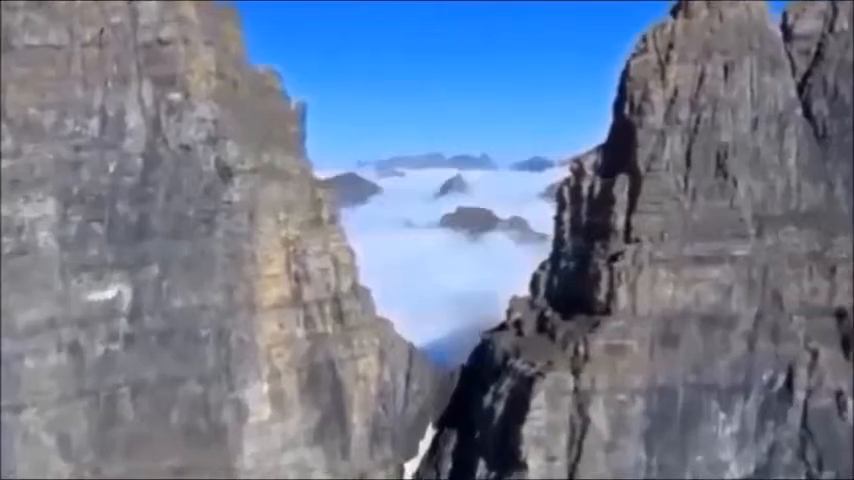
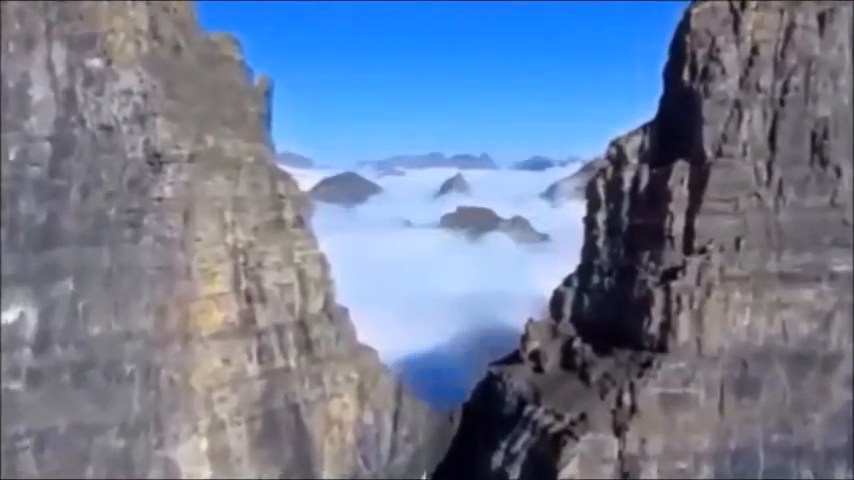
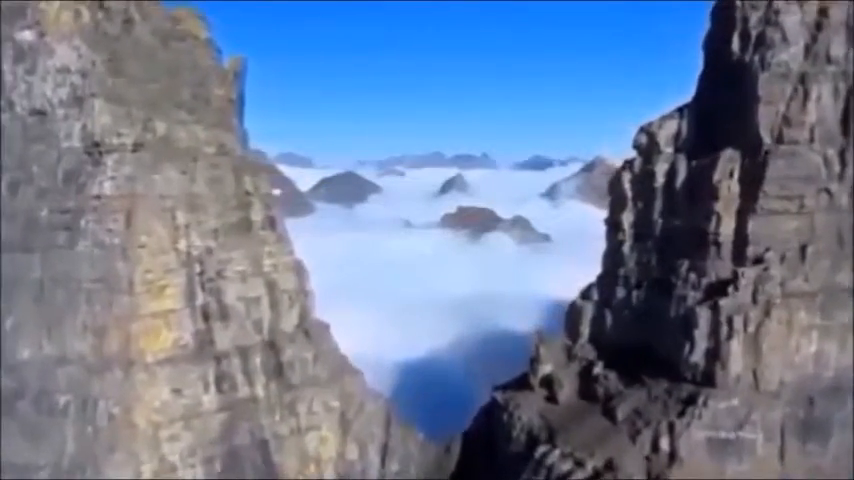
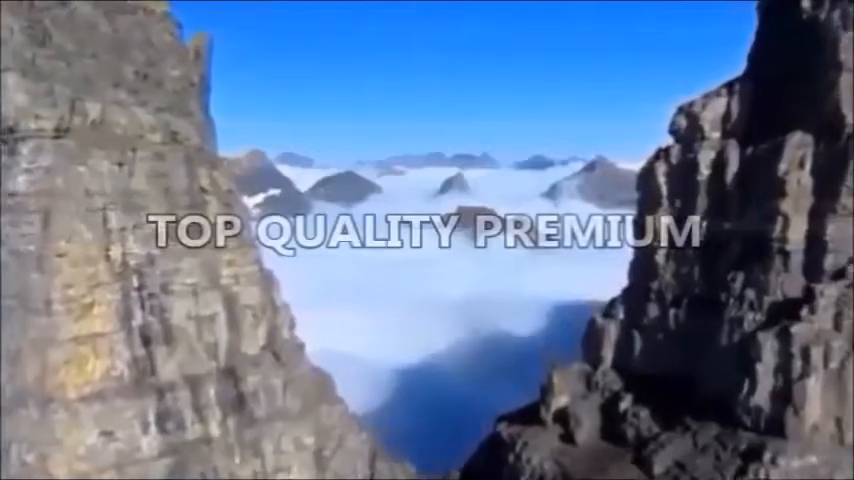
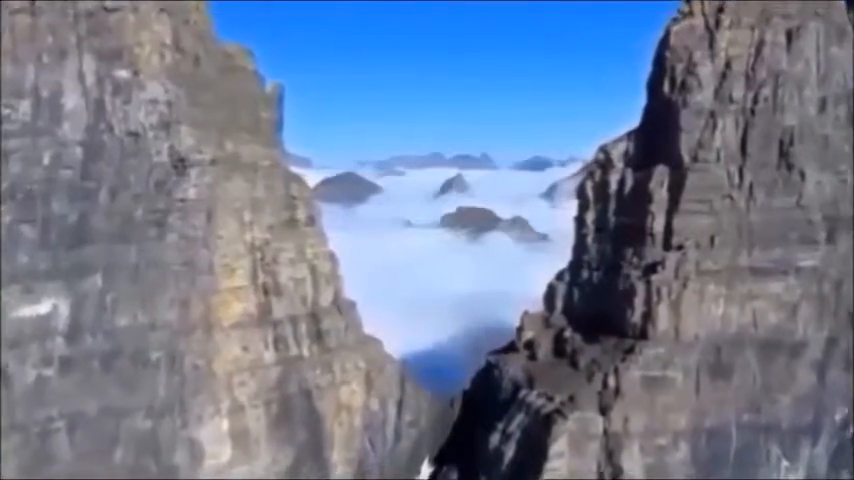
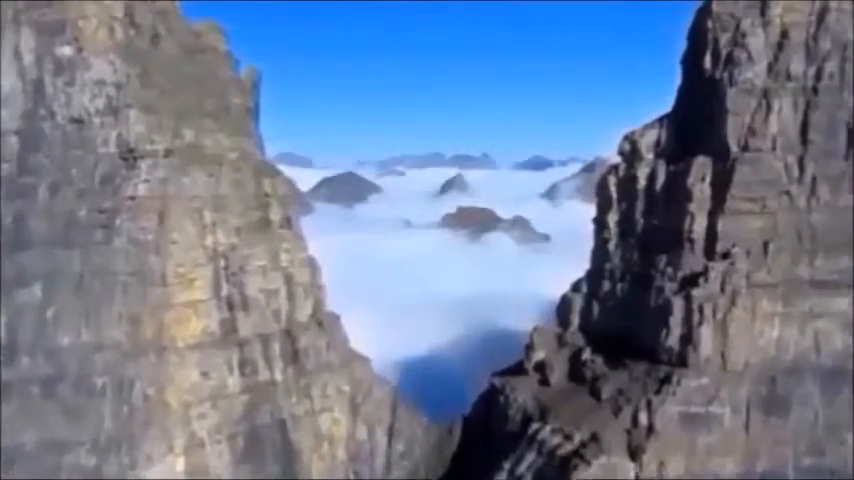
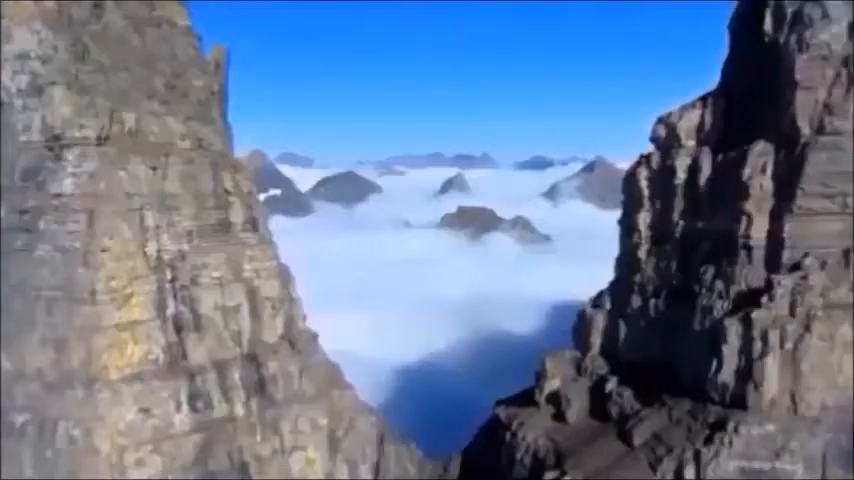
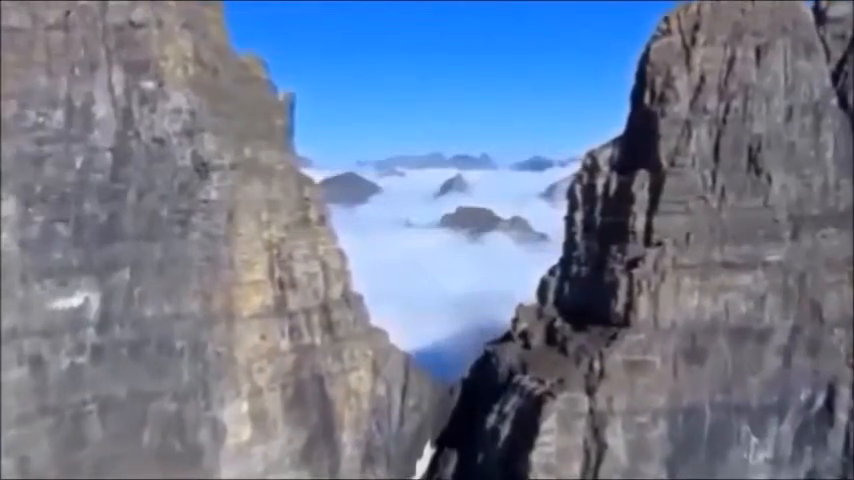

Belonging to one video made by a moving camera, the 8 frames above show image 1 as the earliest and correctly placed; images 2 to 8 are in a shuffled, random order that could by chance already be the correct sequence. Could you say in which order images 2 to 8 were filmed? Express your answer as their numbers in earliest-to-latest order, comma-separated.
8, 5, 2, 6, 3, 7, 4
